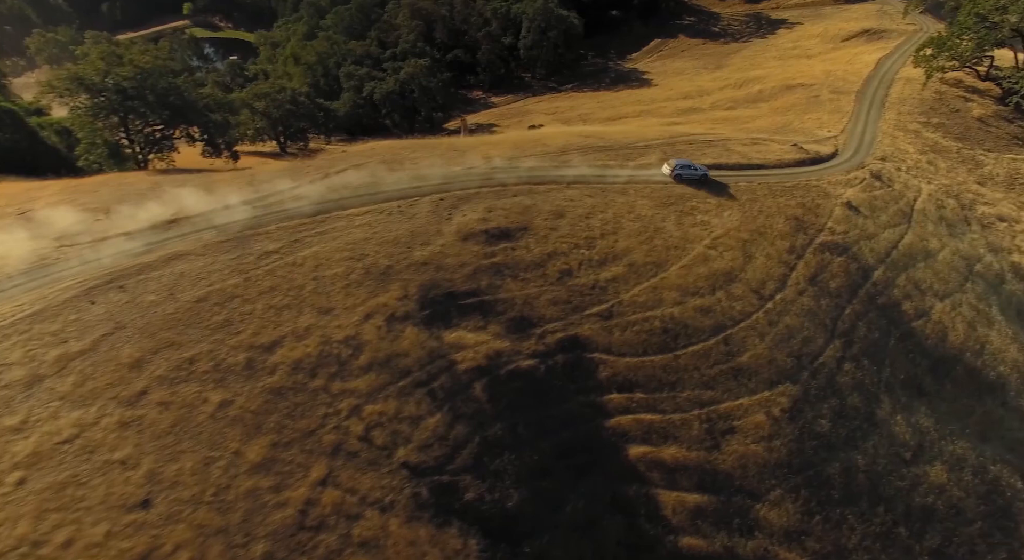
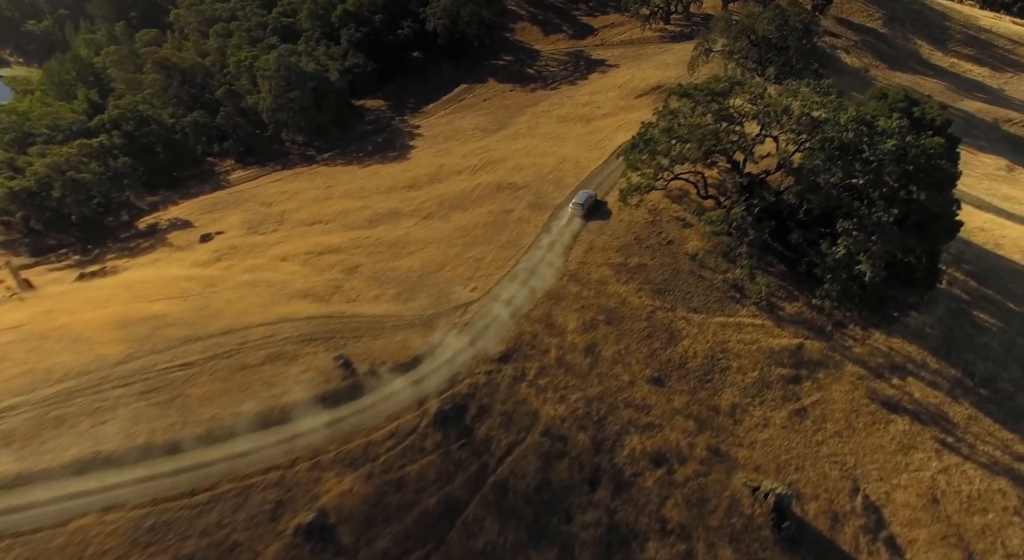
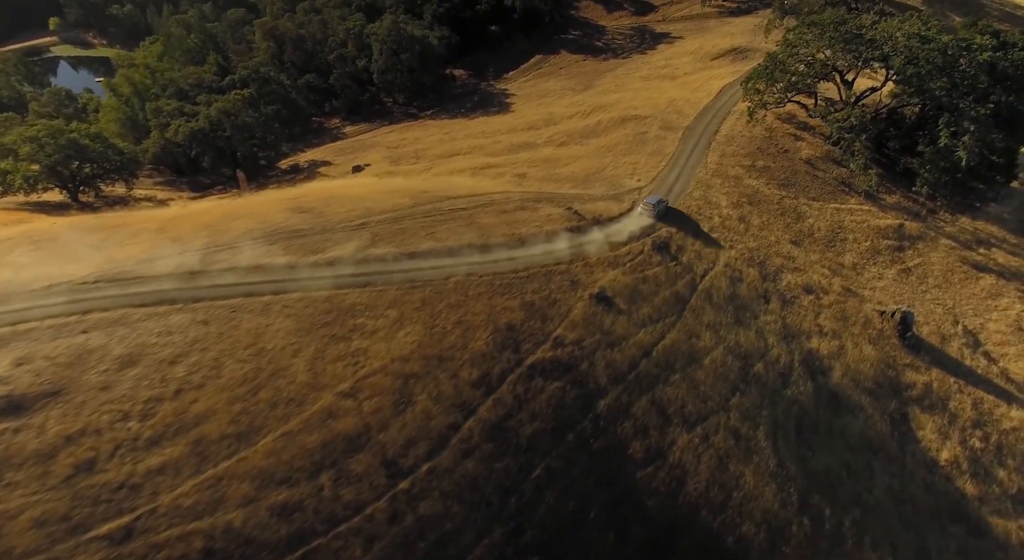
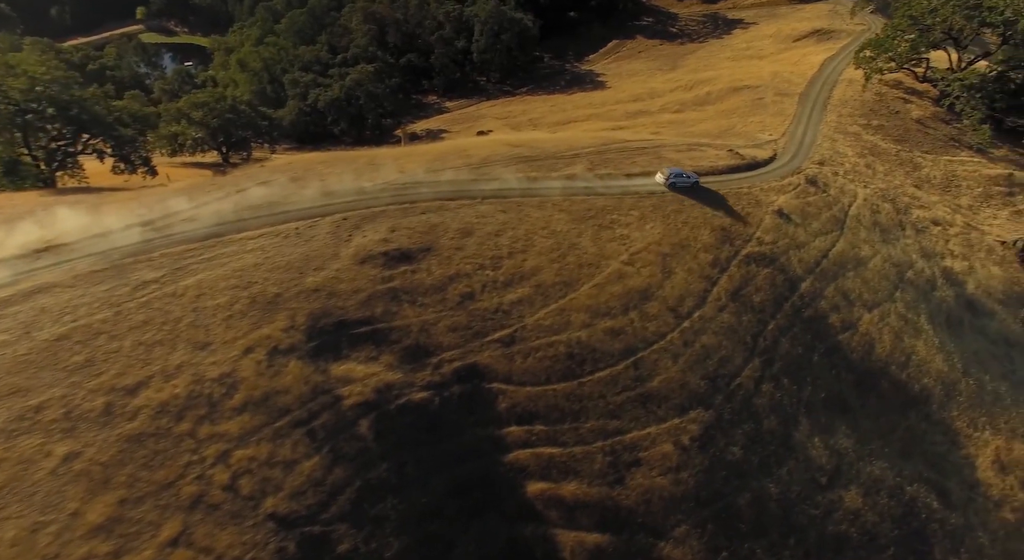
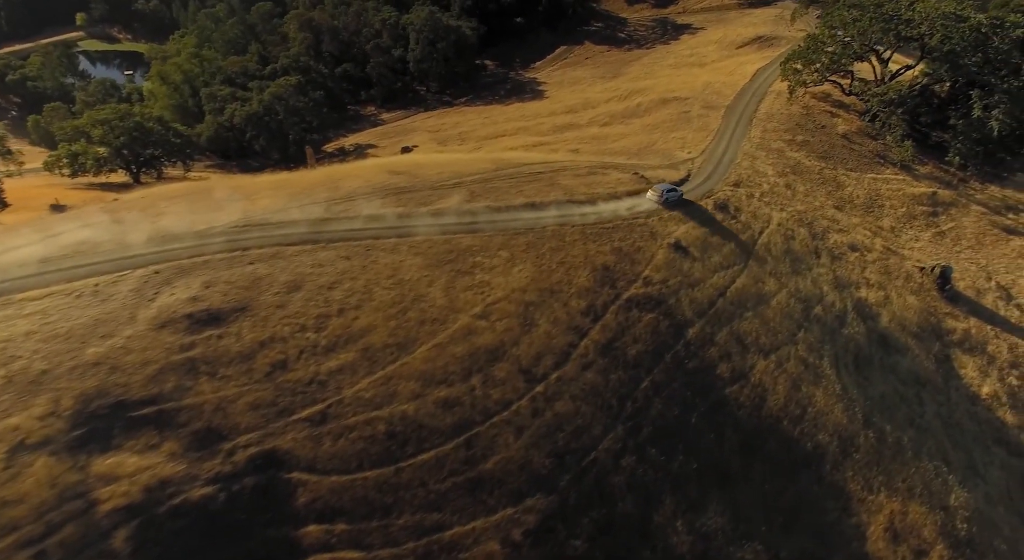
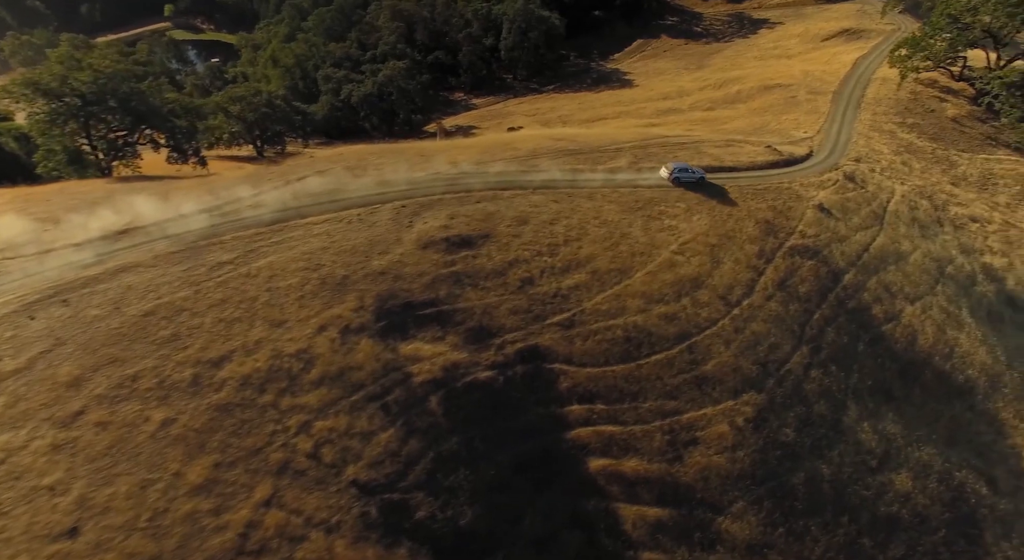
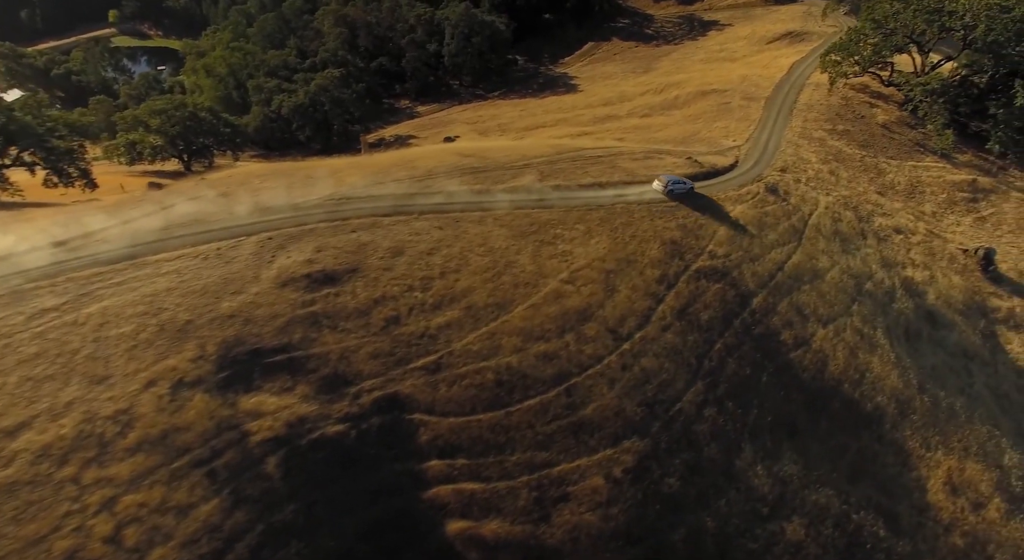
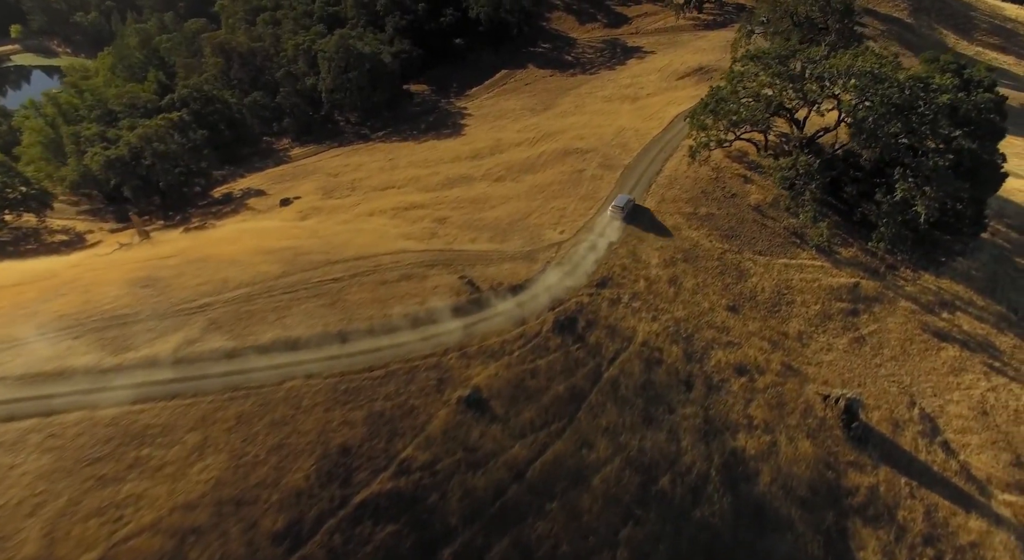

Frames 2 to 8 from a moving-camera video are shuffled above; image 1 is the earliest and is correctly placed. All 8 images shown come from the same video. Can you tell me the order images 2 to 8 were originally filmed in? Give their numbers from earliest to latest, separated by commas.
6, 4, 7, 5, 3, 8, 2
